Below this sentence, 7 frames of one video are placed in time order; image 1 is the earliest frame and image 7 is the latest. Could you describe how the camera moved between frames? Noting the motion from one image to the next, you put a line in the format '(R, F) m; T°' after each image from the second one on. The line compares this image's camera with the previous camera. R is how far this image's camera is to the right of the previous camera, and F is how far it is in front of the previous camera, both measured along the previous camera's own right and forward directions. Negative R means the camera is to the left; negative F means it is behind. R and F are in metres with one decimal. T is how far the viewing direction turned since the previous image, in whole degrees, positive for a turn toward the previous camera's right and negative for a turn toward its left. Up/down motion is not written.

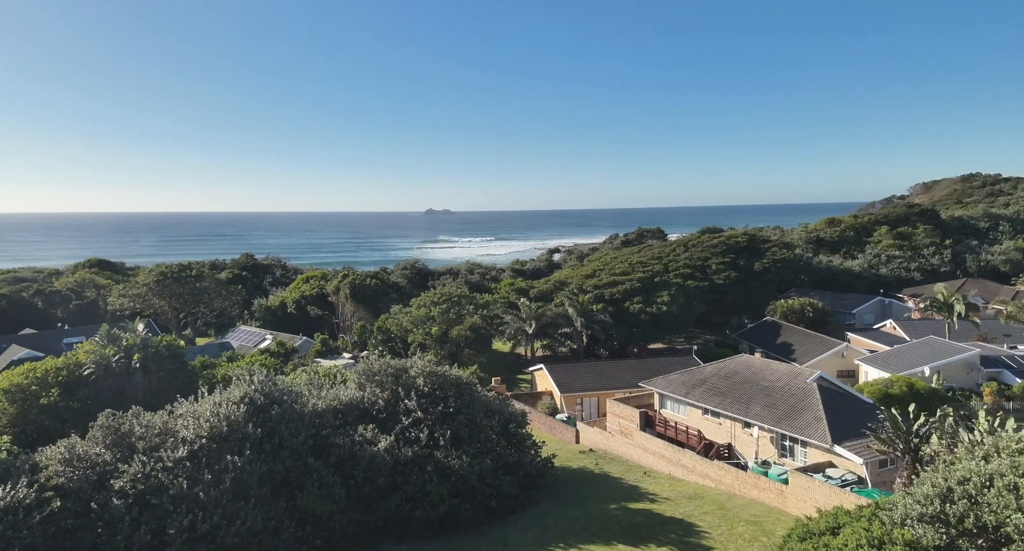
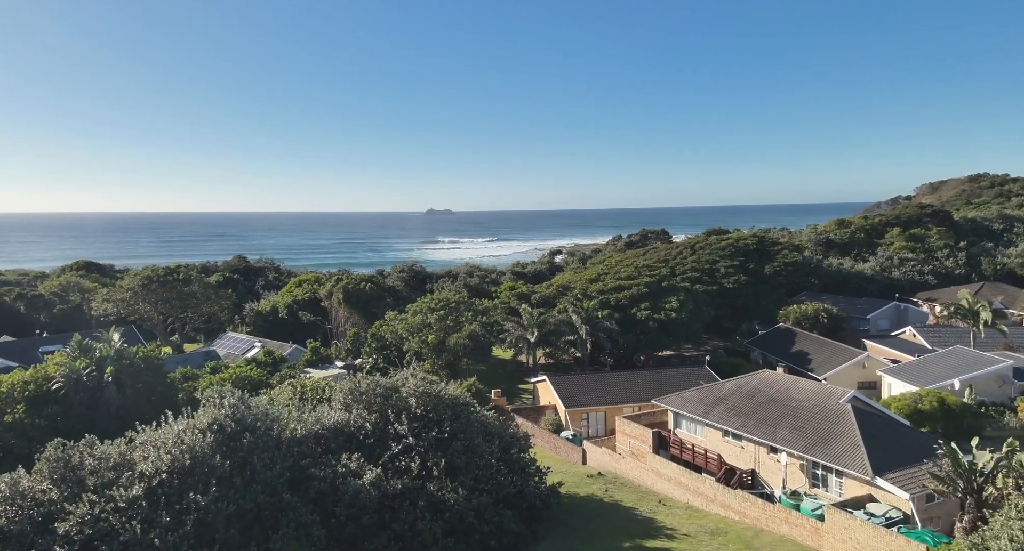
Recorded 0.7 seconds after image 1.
(0.0, +1.7) m; 0°
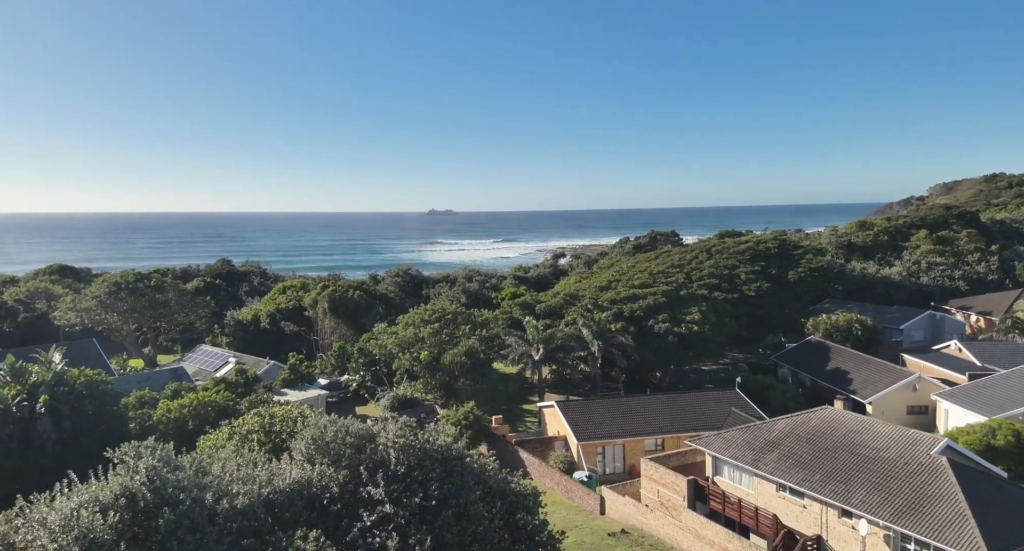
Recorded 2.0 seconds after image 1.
(-0.1, +3.5) m; 0°
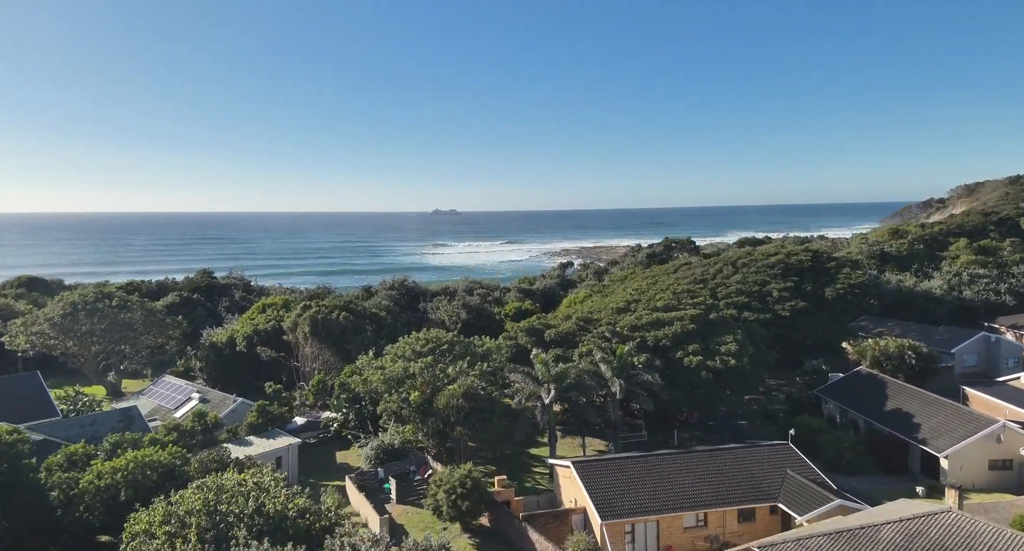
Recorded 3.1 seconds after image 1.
(-0.1, +4.1) m; 0°
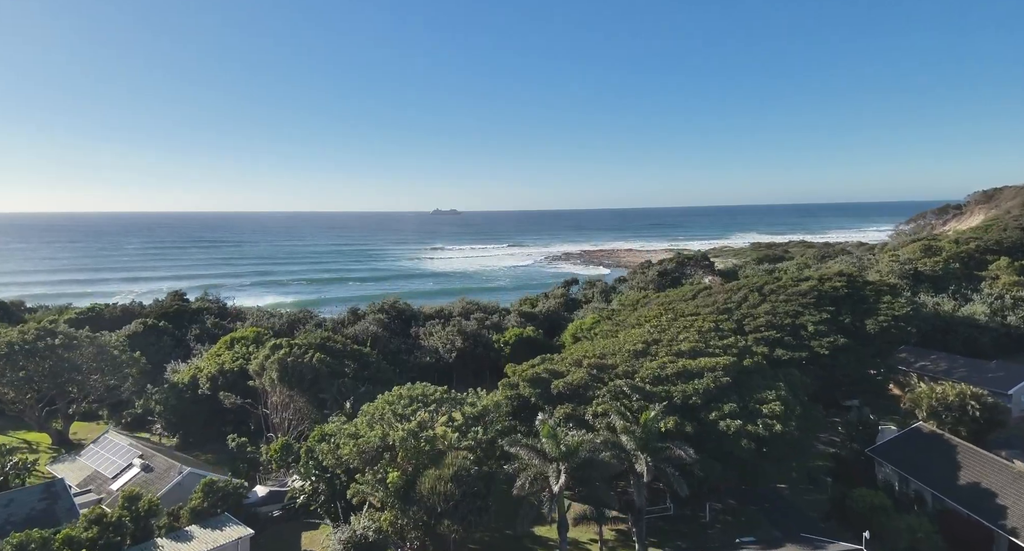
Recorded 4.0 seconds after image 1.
(-0.1, +4.2) m; 0°
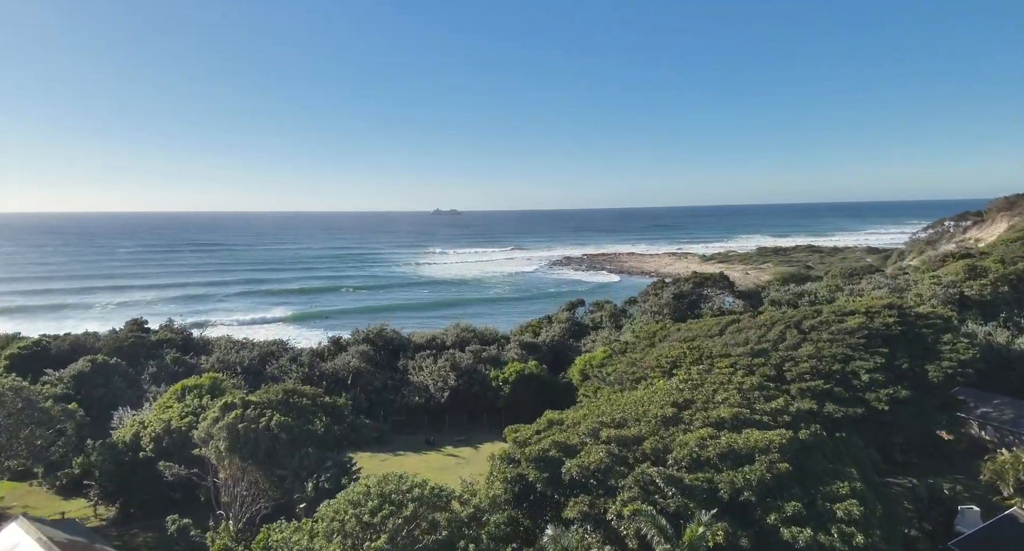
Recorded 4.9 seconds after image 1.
(0.0, +4.8) m; 0°
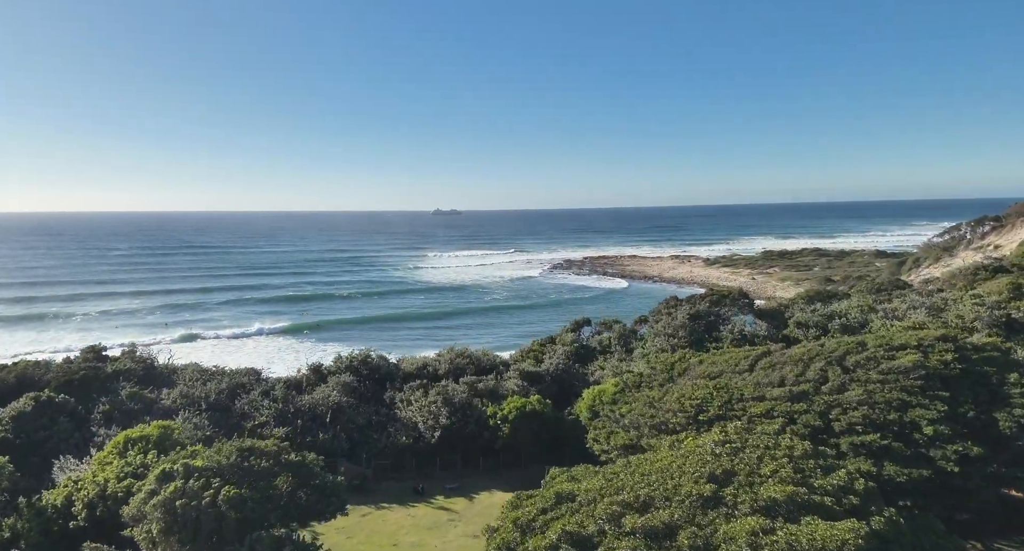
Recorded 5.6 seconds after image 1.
(0.0, +4.1) m; 0°
